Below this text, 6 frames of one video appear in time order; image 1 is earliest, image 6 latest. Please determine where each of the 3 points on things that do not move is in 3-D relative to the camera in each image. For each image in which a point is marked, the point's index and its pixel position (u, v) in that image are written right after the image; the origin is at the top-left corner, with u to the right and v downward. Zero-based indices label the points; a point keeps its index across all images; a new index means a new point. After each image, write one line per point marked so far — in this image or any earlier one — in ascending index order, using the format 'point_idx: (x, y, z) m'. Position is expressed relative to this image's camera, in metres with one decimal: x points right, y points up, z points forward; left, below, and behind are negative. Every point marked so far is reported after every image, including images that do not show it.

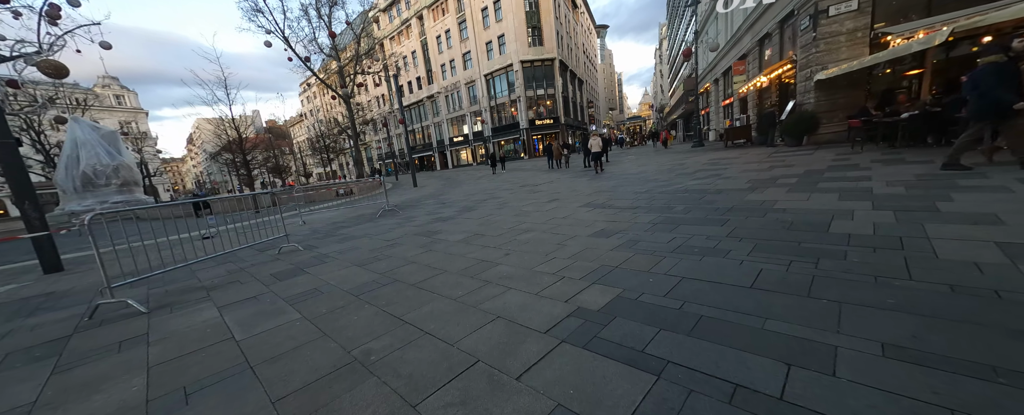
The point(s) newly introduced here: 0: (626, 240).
0: (+1.4, -0.4, +3.9) m
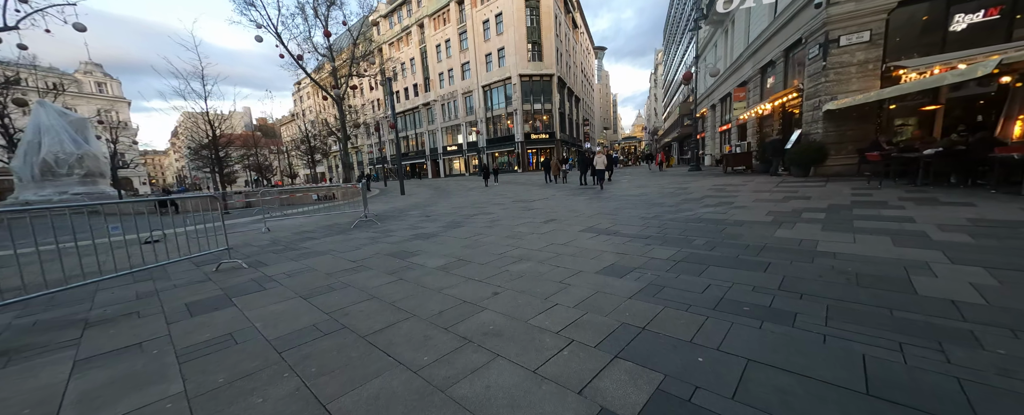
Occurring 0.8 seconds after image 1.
0: (+1.3, -0.8, +3.1) m
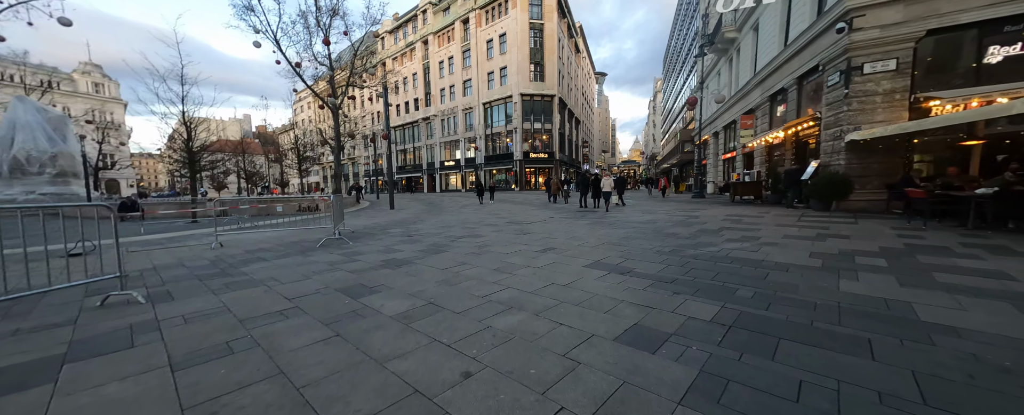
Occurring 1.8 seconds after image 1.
0: (+1.2, -1.1, +2.0) m
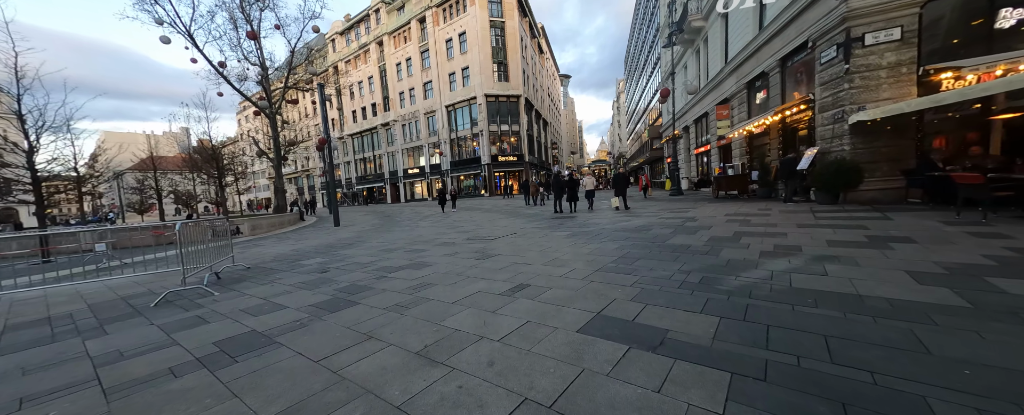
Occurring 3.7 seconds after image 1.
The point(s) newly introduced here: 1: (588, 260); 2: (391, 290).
0: (+0.9, -1.2, 0.0) m
1: (+1.2, -0.9, +5.1) m
2: (-1.6, -1.1, +4.3) m
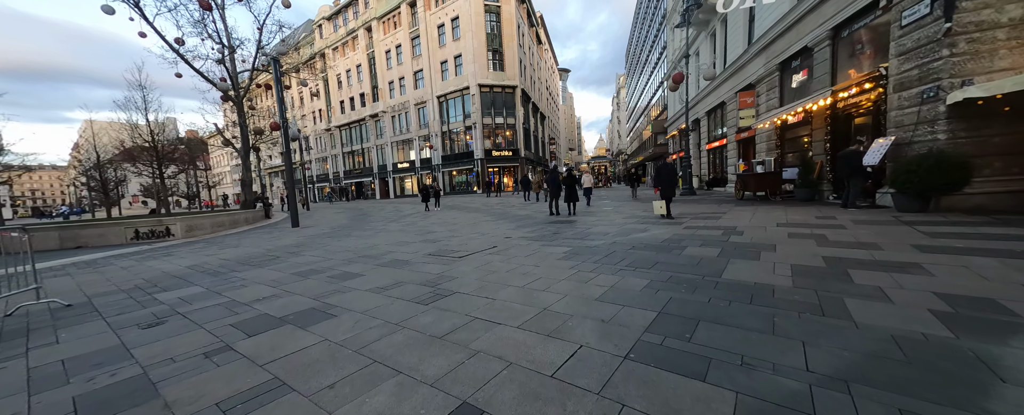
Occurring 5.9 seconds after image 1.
0: (+0.5, -1.4, -2.3) m
1: (+0.8, -1.0, +2.7) m
2: (-2.0, -1.2, +2.0) m
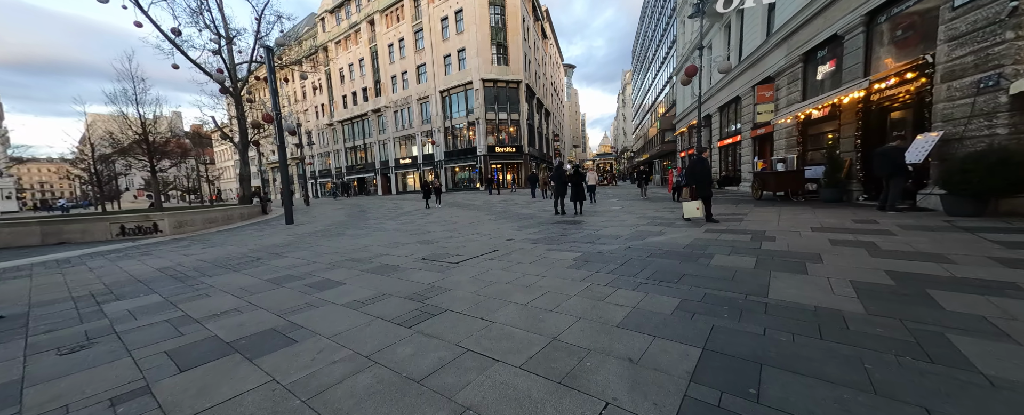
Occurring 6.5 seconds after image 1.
0: (+0.5, -1.4, -3.0) m
1: (+0.8, -1.0, +2.1) m
2: (-2.0, -1.3, +1.3) m
